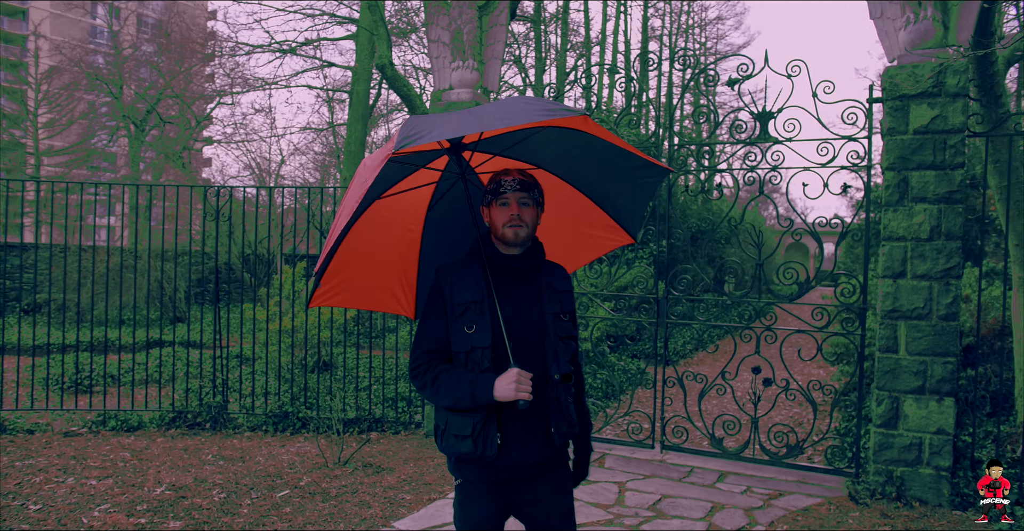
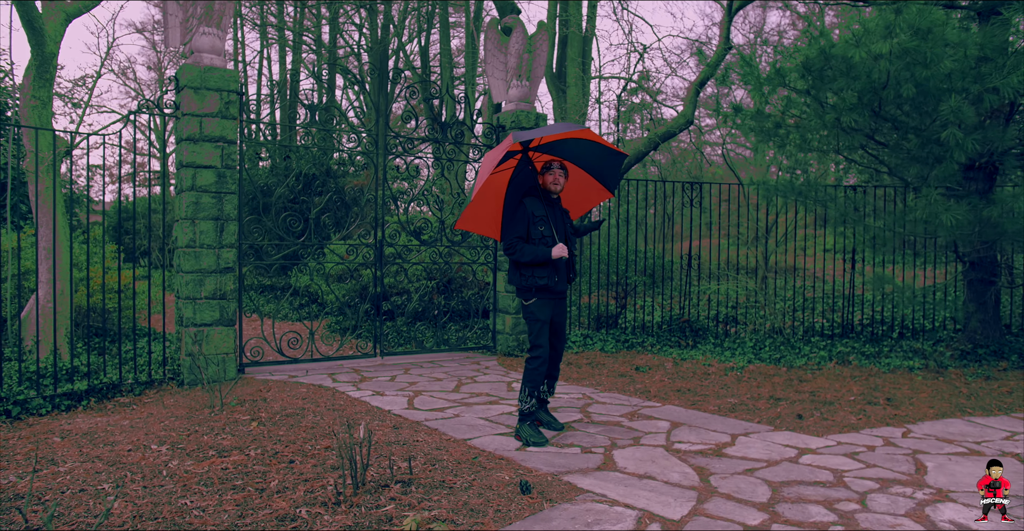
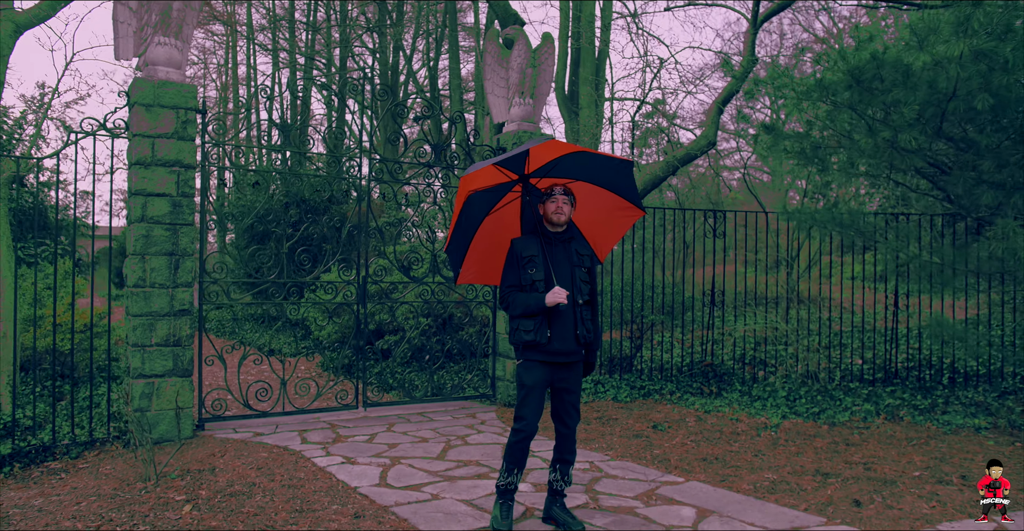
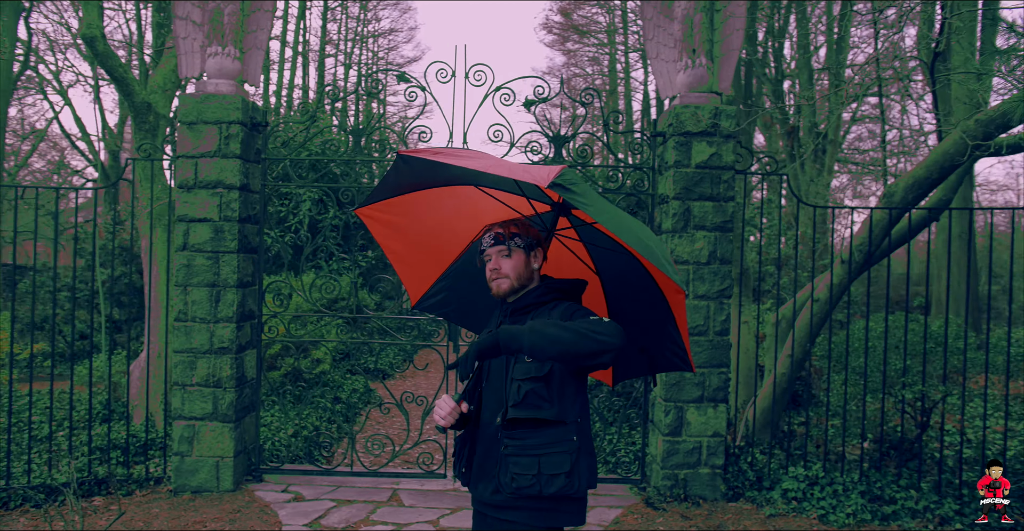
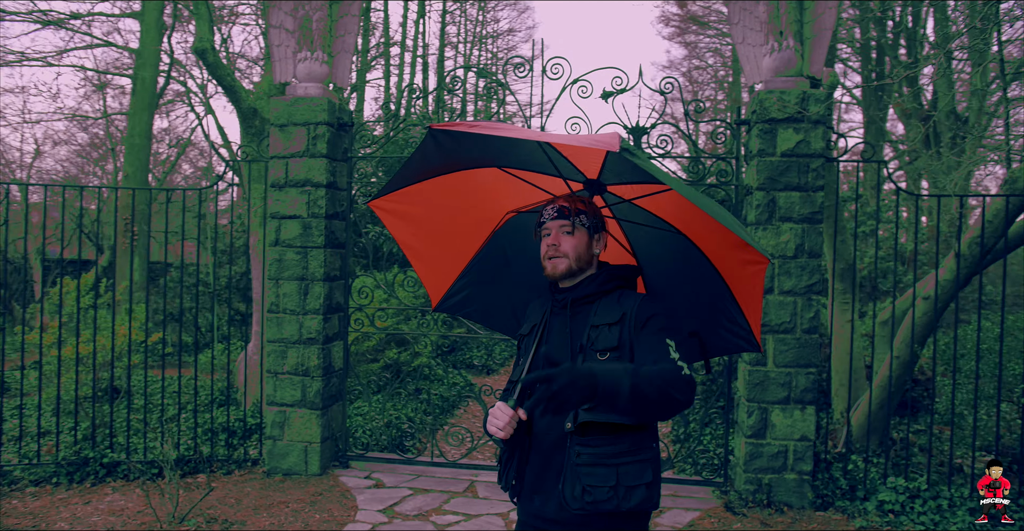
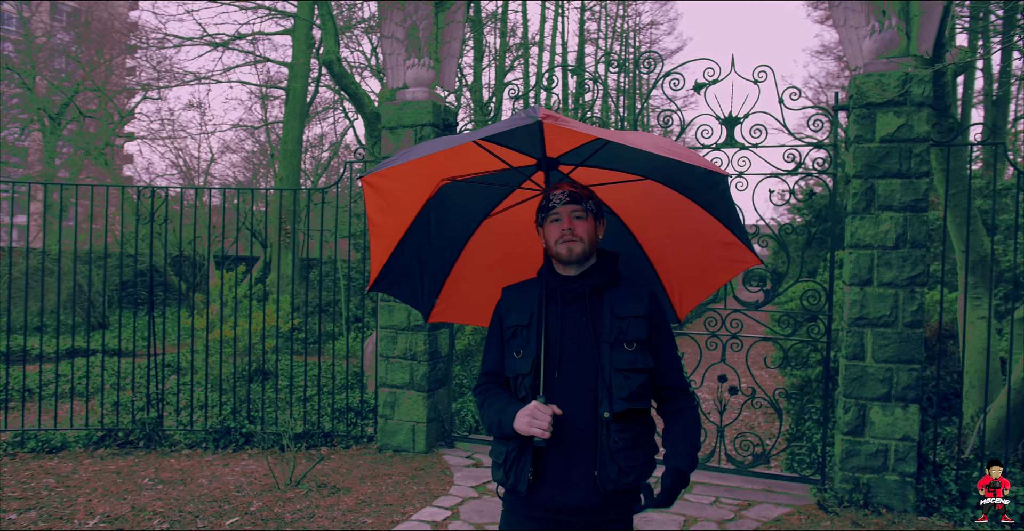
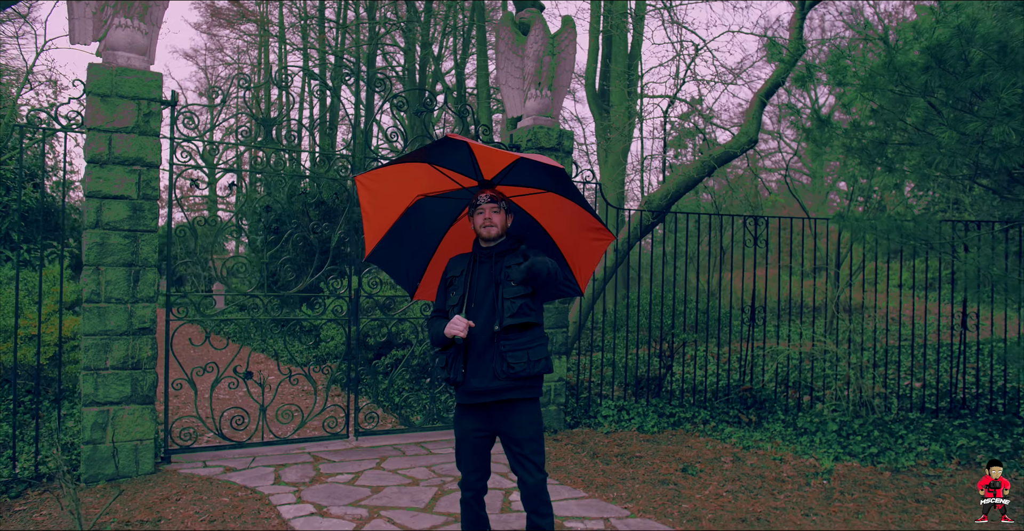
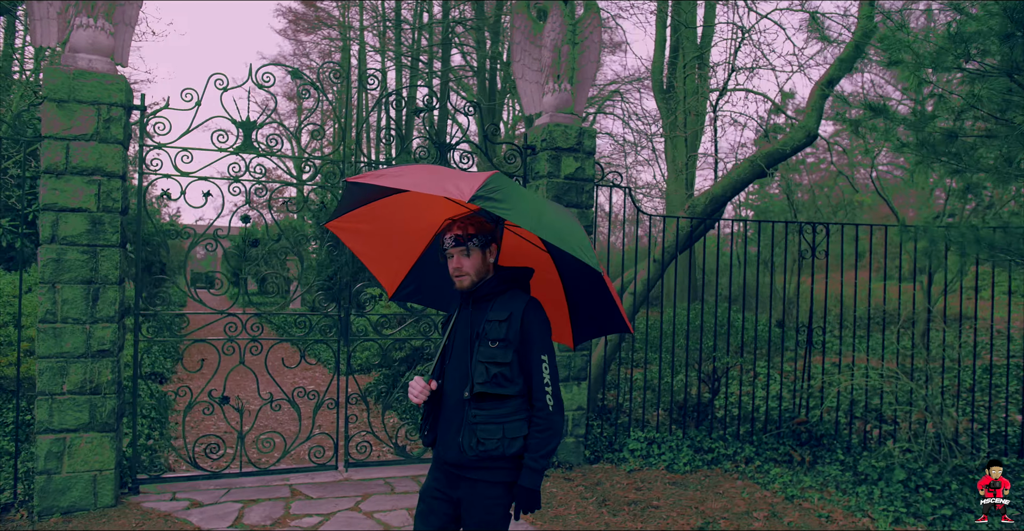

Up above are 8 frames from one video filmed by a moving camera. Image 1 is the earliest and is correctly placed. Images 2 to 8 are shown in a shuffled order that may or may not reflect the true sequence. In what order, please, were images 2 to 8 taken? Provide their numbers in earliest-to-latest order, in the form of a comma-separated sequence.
6, 5, 4, 8, 7, 3, 2
